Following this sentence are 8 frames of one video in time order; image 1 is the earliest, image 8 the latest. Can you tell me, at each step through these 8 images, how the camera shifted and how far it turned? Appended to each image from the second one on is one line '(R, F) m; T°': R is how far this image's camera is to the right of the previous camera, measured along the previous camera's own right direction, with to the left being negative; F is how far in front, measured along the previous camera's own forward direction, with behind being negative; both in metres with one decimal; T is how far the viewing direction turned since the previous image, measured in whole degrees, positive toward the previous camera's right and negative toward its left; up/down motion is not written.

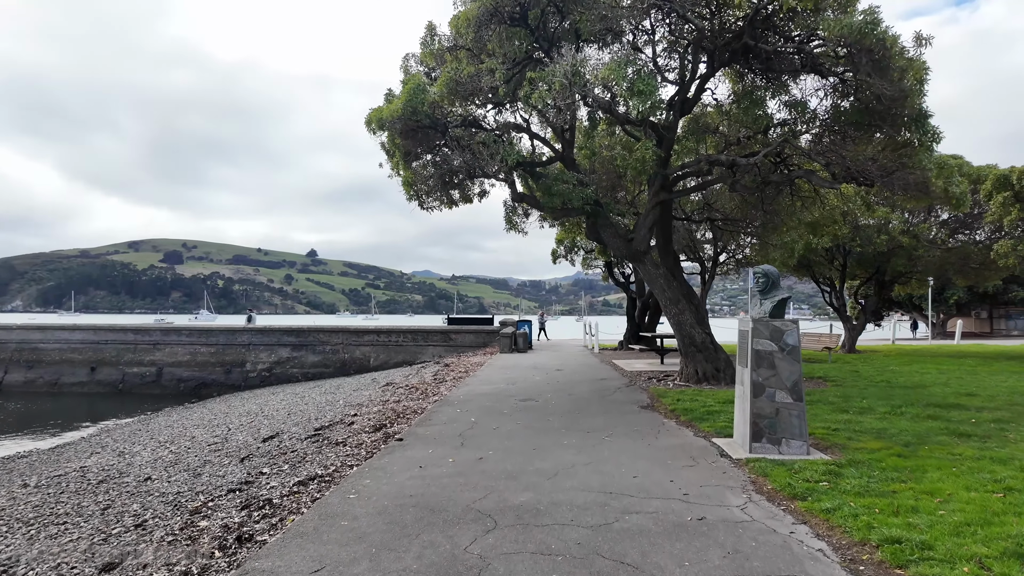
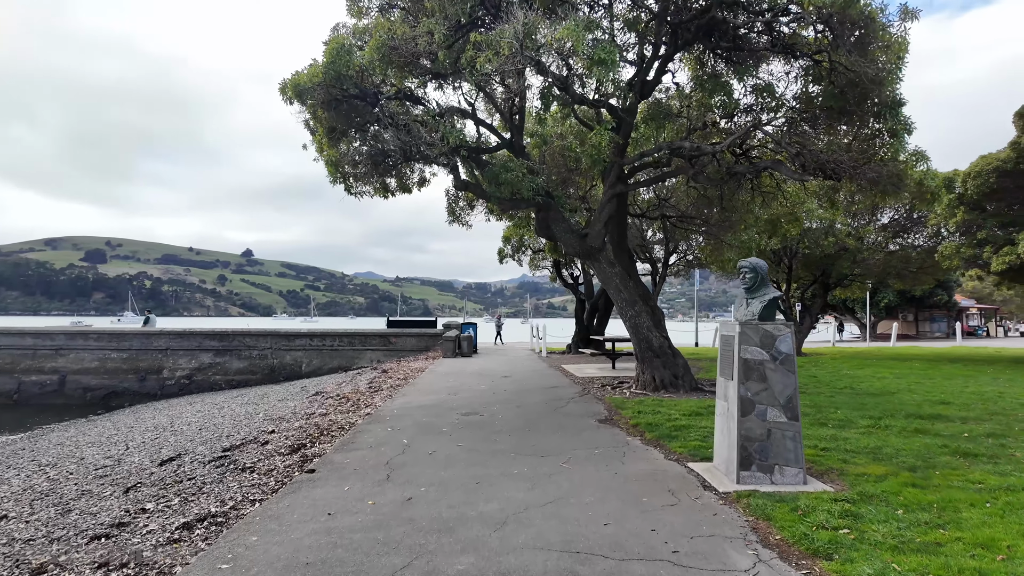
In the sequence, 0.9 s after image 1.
(+0.1, +1.4) m; +5°
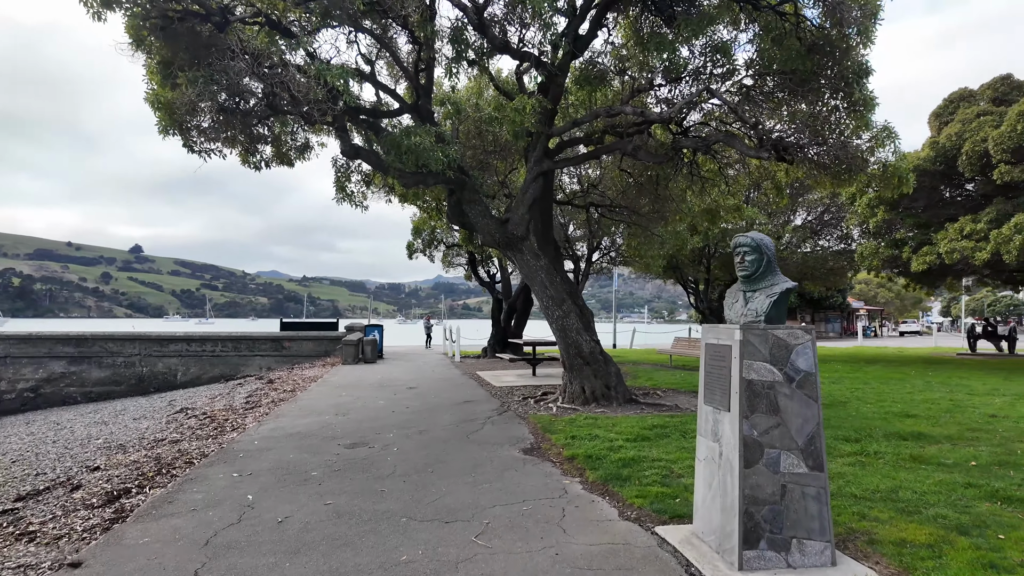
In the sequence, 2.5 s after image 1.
(+0.2, +2.1) m; +8°
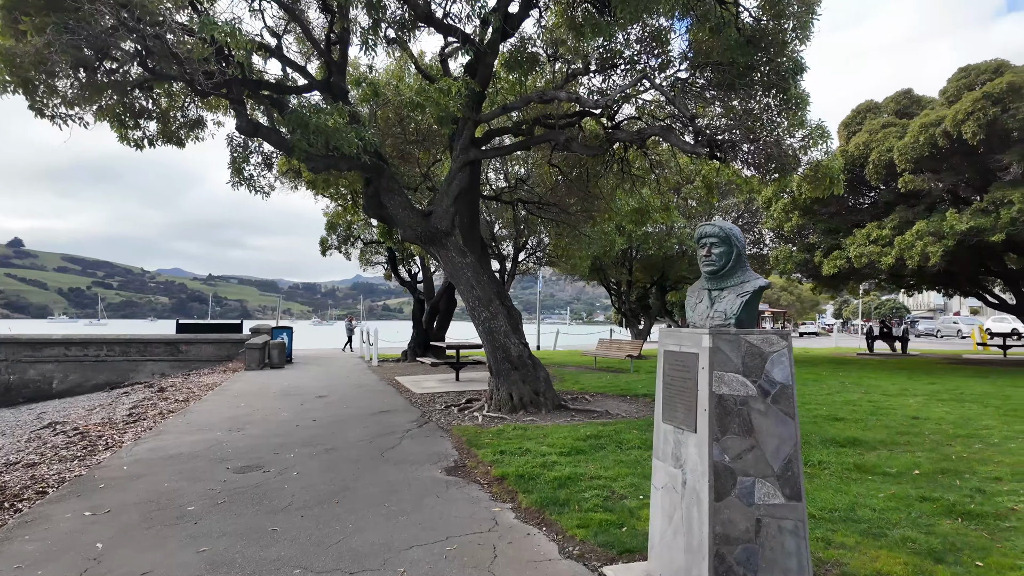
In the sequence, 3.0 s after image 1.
(0.0, +0.8) m; +7°
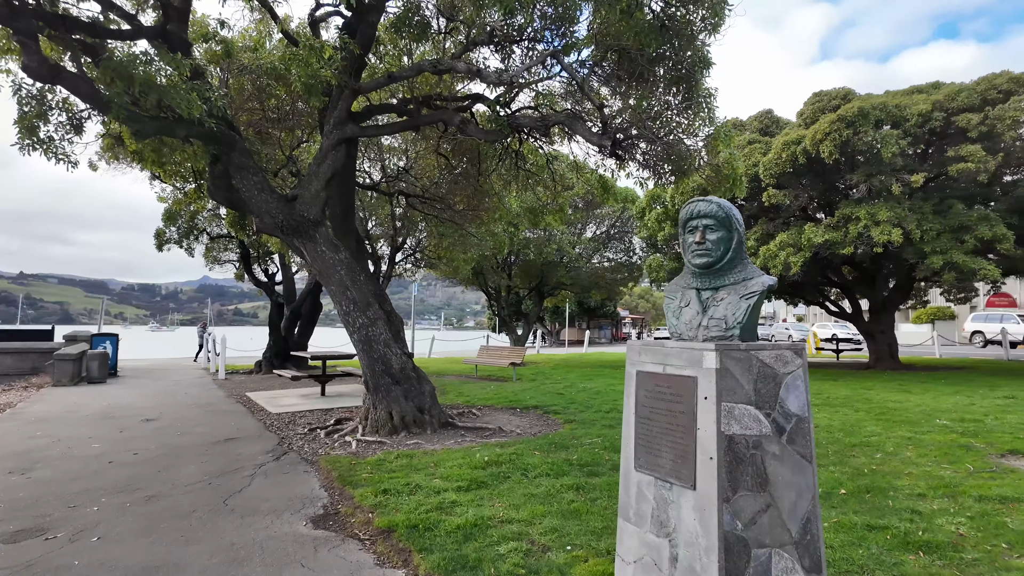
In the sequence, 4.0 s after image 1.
(-0.2, +1.2) m; +13°
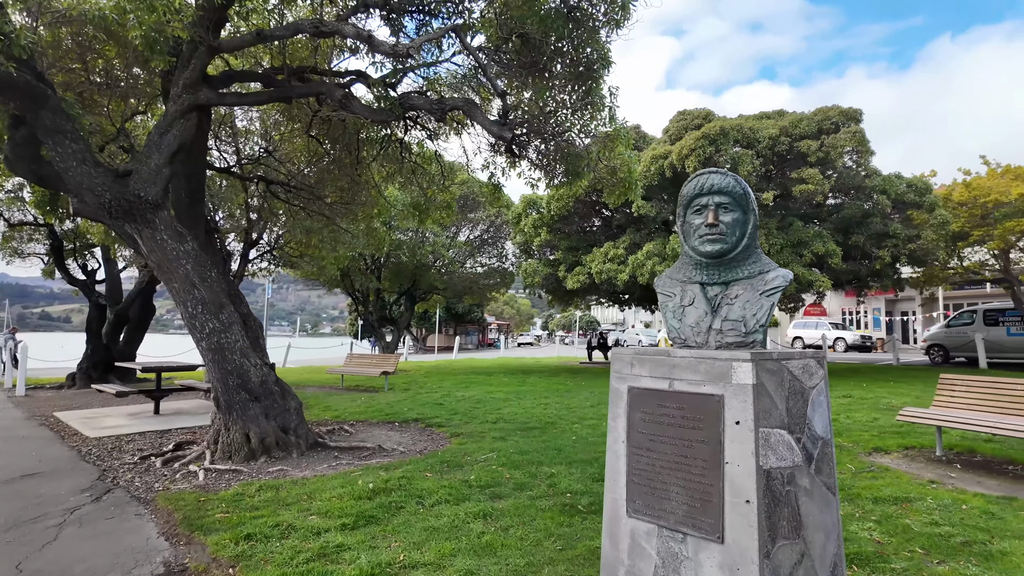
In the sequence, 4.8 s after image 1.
(-0.3, +0.7) m; +13°
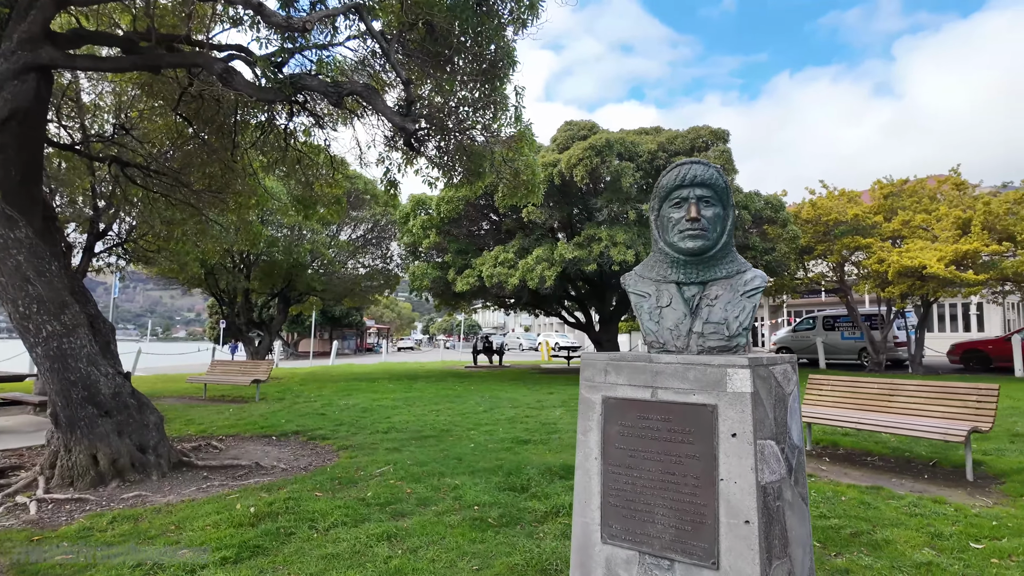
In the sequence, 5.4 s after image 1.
(-0.3, +0.3) m; +12°
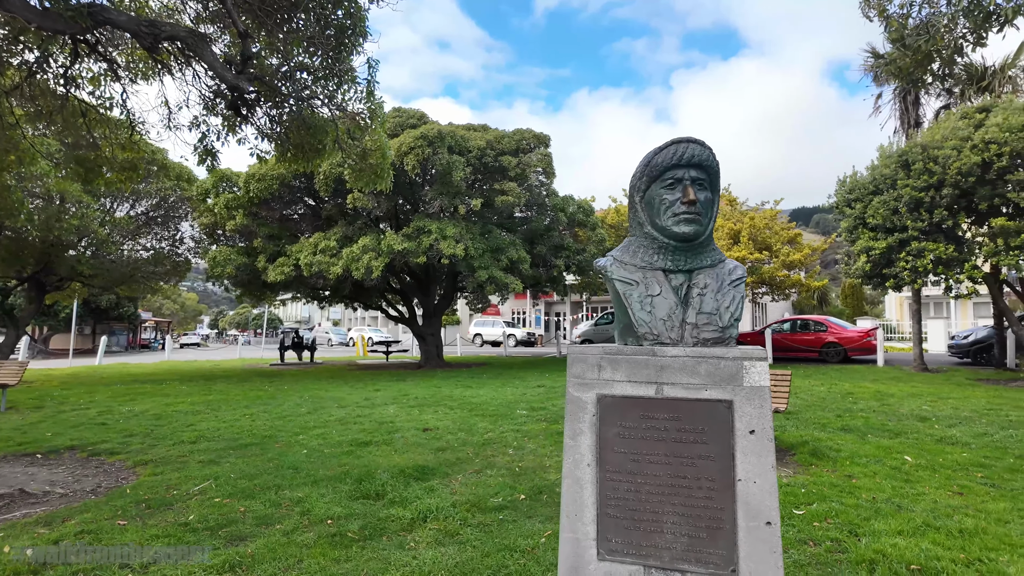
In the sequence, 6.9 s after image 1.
(-0.5, +0.4) m; +18°
